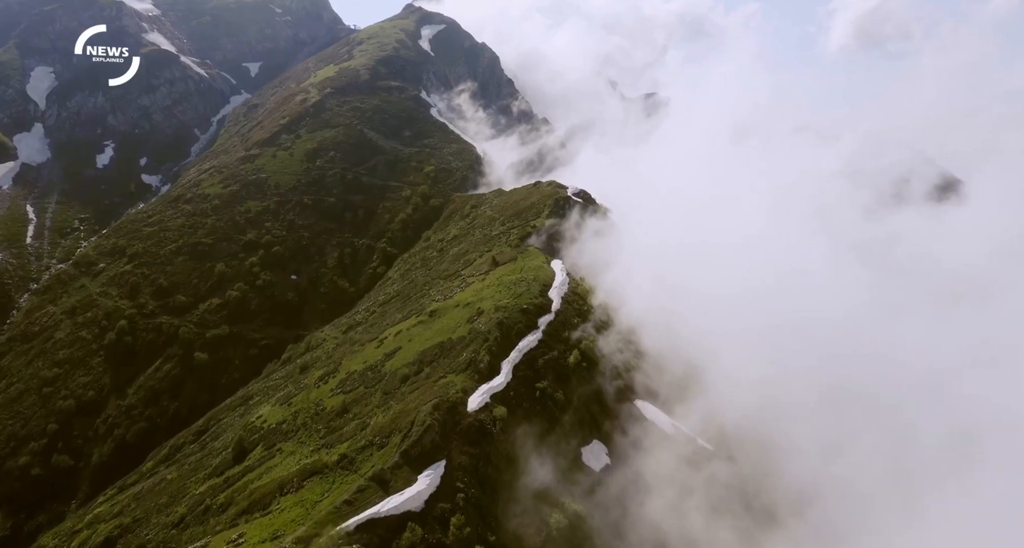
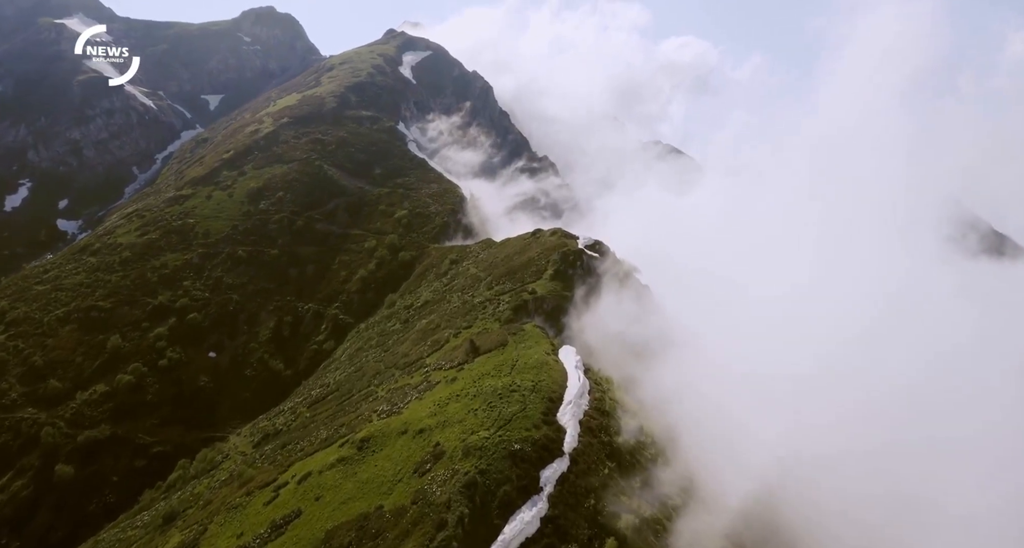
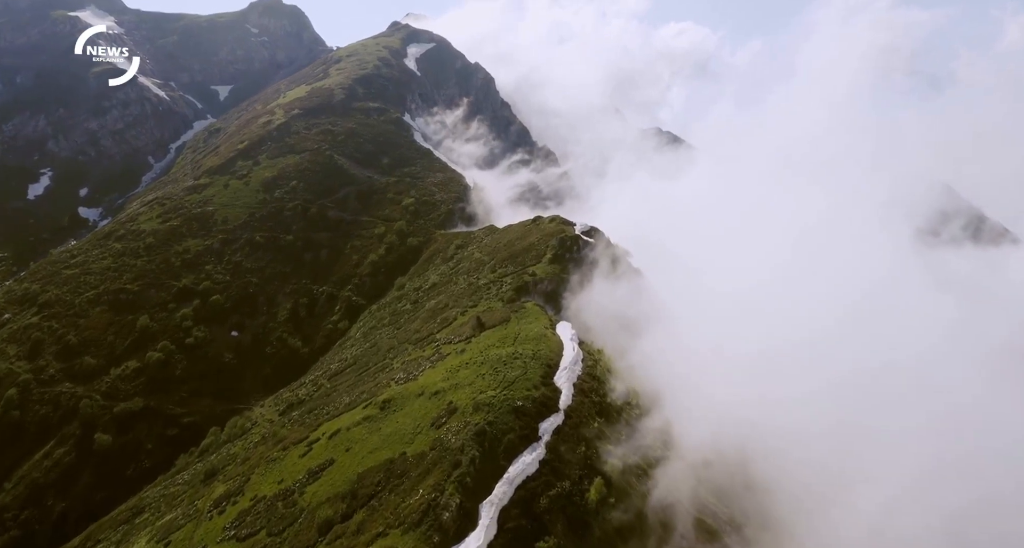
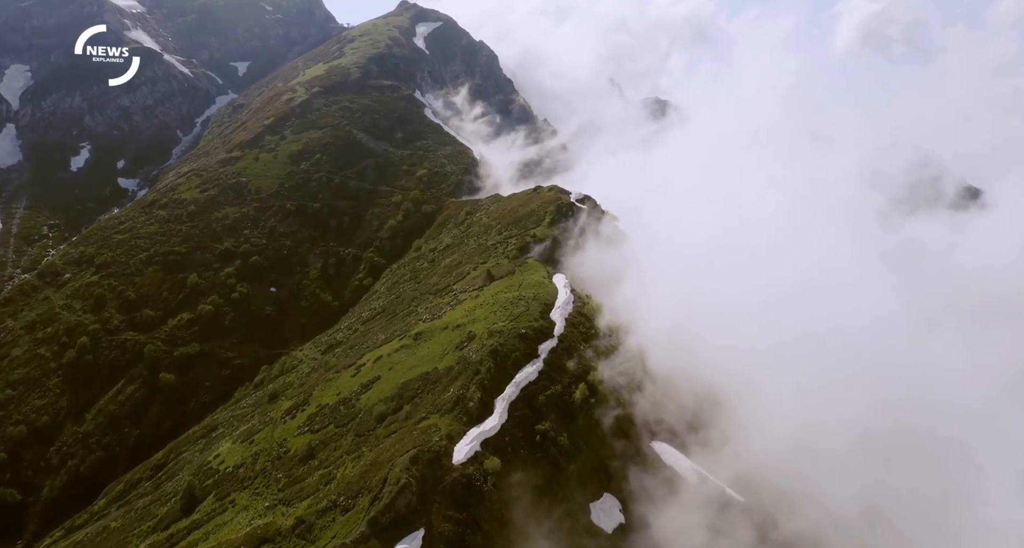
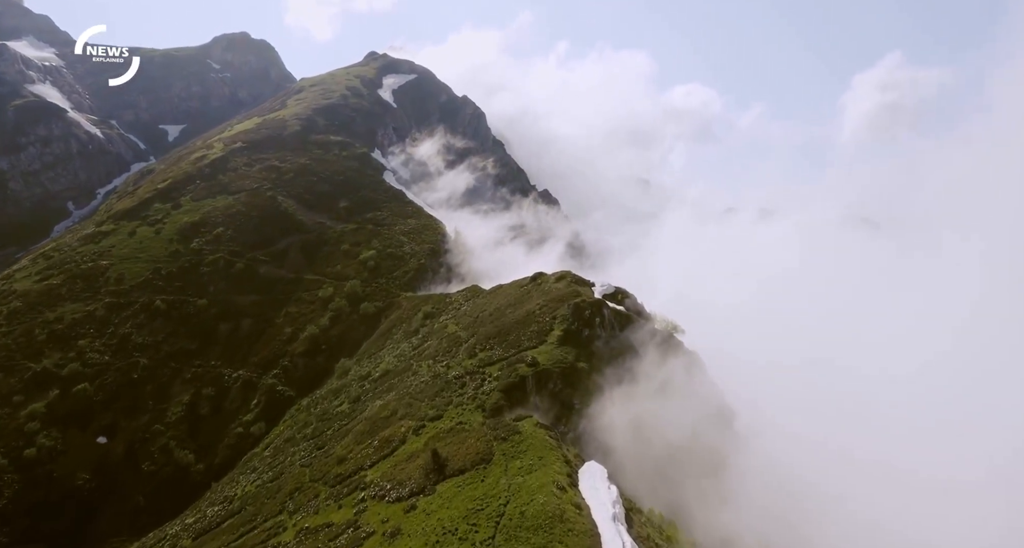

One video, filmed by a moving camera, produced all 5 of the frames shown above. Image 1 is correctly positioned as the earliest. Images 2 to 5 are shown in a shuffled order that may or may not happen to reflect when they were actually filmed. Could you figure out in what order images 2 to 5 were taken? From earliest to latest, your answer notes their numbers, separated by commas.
4, 3, 2, 5
